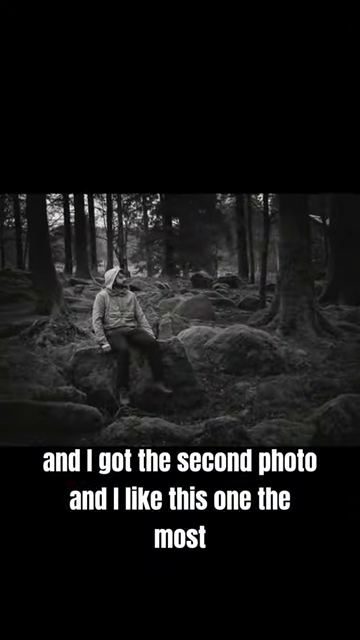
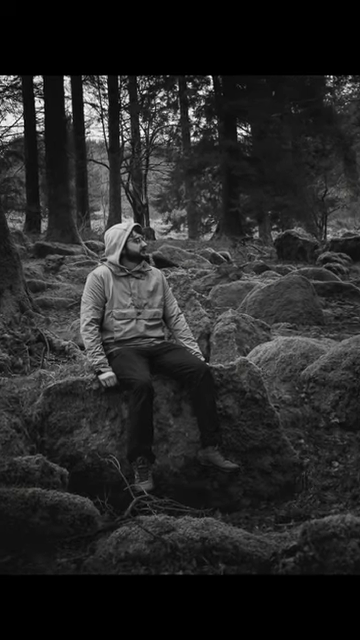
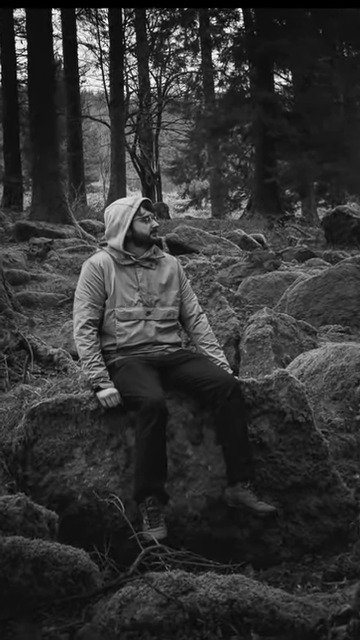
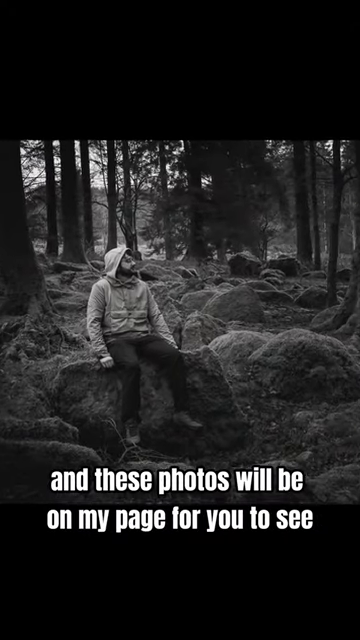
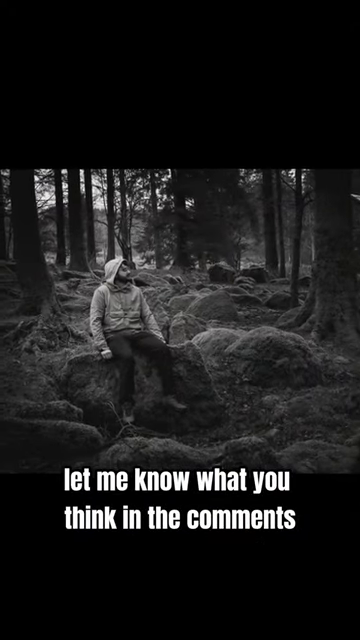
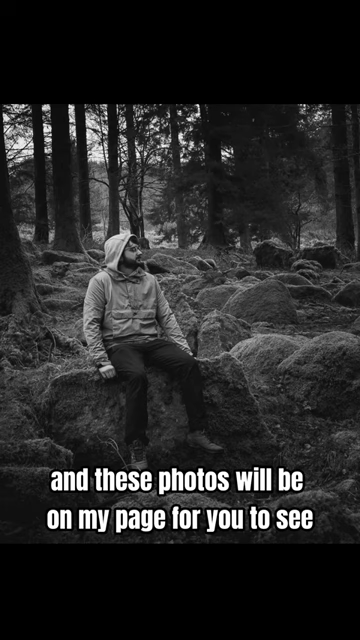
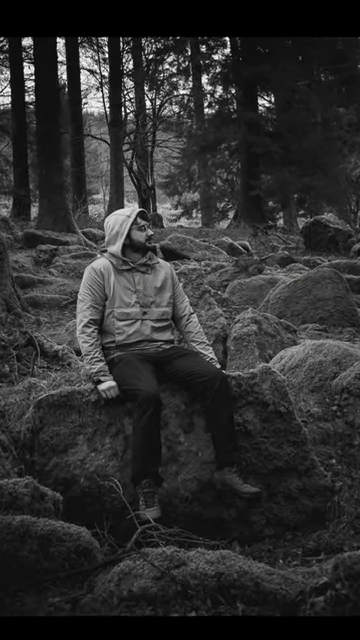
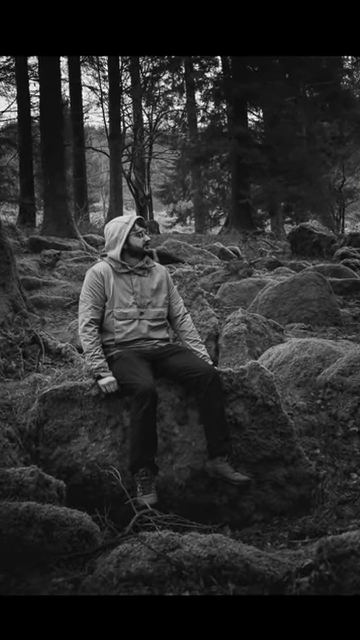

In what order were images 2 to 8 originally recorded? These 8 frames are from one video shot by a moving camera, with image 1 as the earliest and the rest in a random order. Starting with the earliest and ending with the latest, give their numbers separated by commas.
5, 4, 6, 2, 8, 7, 3
